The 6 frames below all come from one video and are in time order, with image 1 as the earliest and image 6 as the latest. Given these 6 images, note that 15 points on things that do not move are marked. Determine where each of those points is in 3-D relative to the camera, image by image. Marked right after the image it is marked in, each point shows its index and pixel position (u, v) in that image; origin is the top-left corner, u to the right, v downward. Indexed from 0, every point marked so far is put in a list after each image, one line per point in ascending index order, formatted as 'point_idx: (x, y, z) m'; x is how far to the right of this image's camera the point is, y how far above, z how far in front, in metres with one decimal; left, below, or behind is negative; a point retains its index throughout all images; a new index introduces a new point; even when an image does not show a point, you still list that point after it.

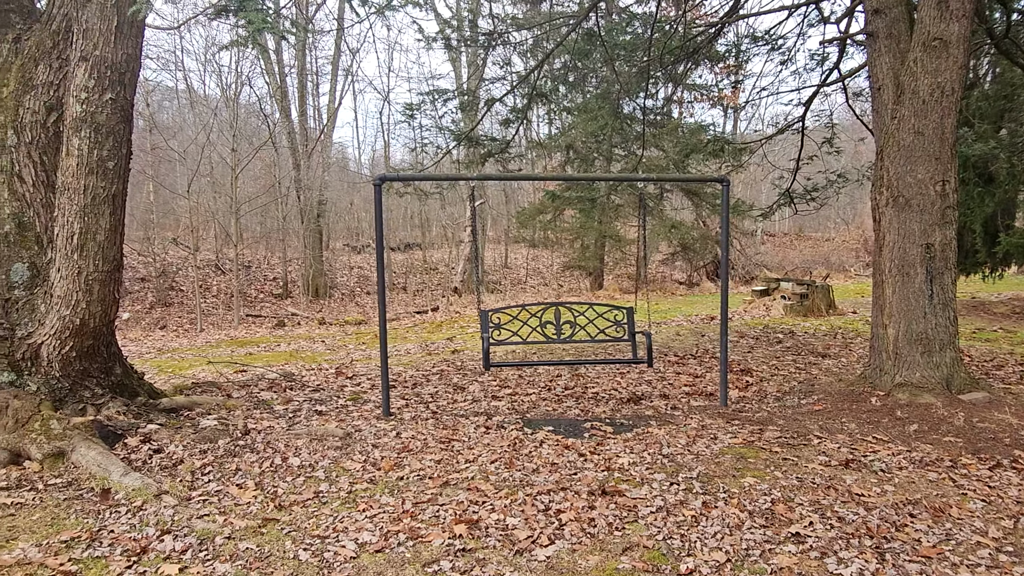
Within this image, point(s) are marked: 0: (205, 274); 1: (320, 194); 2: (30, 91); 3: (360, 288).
0: (-8.4, +0.5, +15.7) m
1: (-5.1, +2.6, +15.6) m
2: (-2.0, +0.8, +2.4) m
3: (-4.6, 0.0, +17.5) m
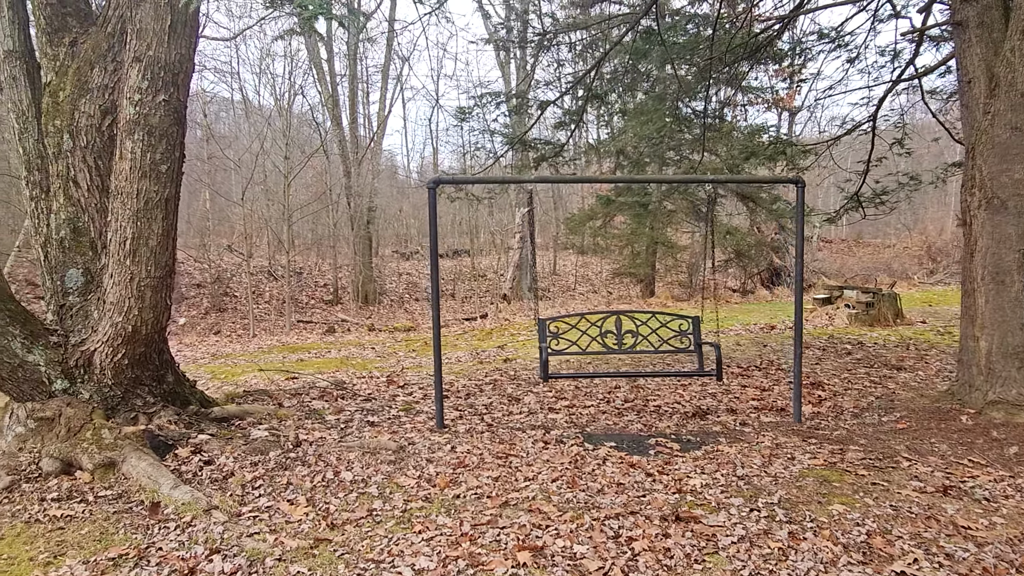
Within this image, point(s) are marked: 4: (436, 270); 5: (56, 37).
0: (-7.1, +0.3, +16.1) m
1: (-3.8, +2.4, +15.7) m
2: (-1.7, +0.8, +2.4) m
3: (-3.1, -0.2, +17.6) m
4: (-0.5, +0.1, +3.8) m
5: (-1.9, +1.0, +2.4) m
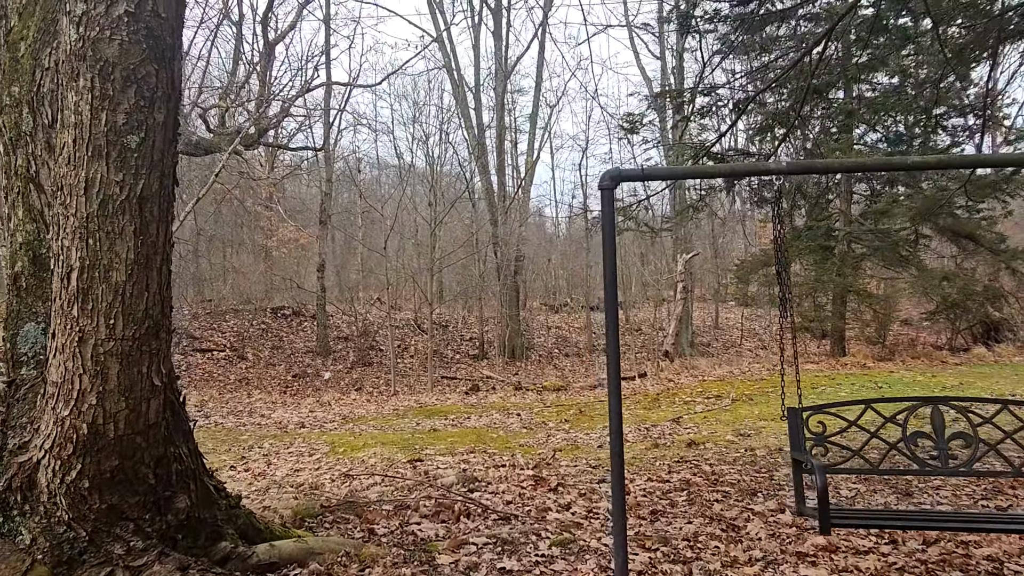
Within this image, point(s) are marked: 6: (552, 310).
0: (-2.9, -1.2, +16.0) m
1: (+0.2, +1.0, +15.0) m
2: (-1.1, +0.6, +1.5) m
3: (+1.3, -1.7, +16.4) m
4: (+0.4, -0.2, +2.5) m
5: (-1.3, +0.9, +1.5) m
6: (+1.3, -0.7, +19.7) m
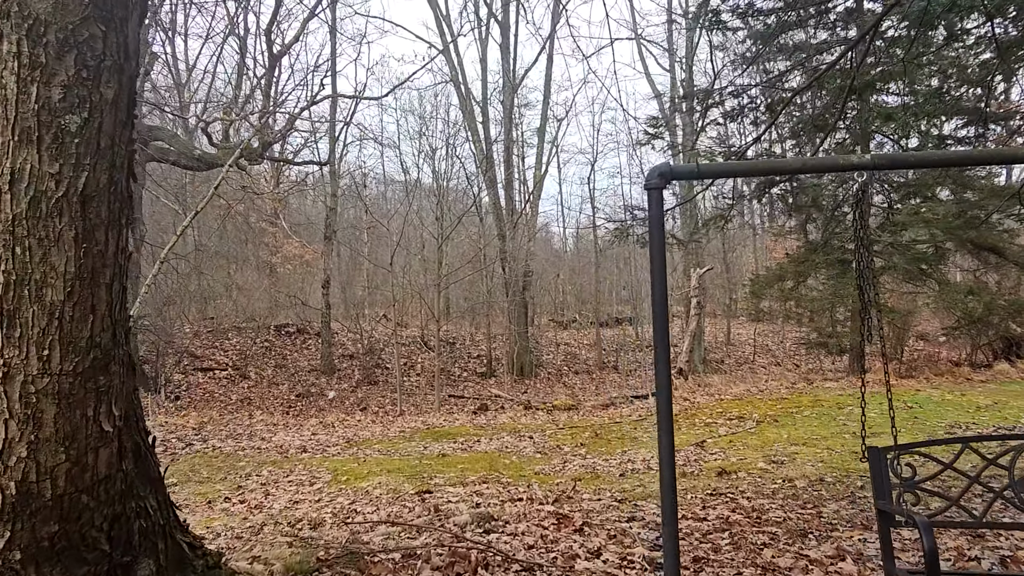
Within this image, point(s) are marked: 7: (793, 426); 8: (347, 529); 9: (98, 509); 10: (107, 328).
0: (-2.7, -1.7, +15.7) m
1: (+0.4, +0.6, +14.8) m
2: (-1.1, +0.6, +1.2) m
3: (+1.5, -2.2, +16.0) m
4: (+0.5, -0.2, +2.2) m
5: (-1.2, +0.8, +1.3) m
6: (+1.6, -1.3, +19.4) m
7: (+3.0, -1.5, +6.3) m
8: (-0.8, -1.1, +2.9) m
9: (-0.9, -0.5, +1.2) m
10: (-0.8, -0.1, +1.2) m
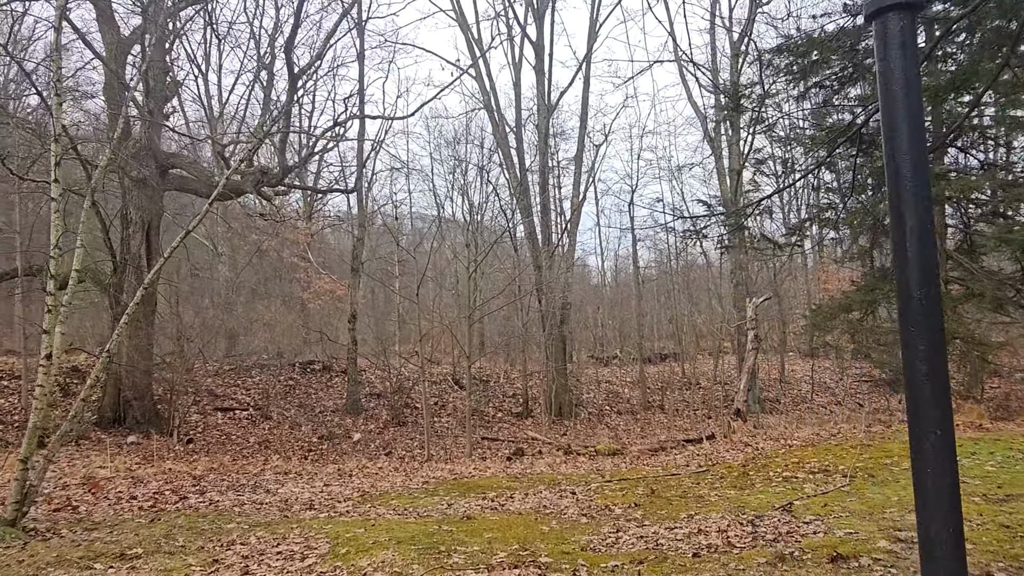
0: (-1.7, -2.5, +14.8) m
1: (+1.2, -0.2, +13.8) m
2: (-1.1, +0.6, +0.4) m
3: (+2.5, -3.0, +14.9) m
4: (+0.6, -0.2, +1.2) m
5: (-1.2, +0.9, +0.5) m
6: (+2.8, -2.3, +18.2) m
7: (+3.4, -1.7, +5.1) m
8: (-0.7, -1.2, +2.0) m
9: (-0.9, -0.5, +0.4) m
10: (-0.7, -0.1, +0.3) m
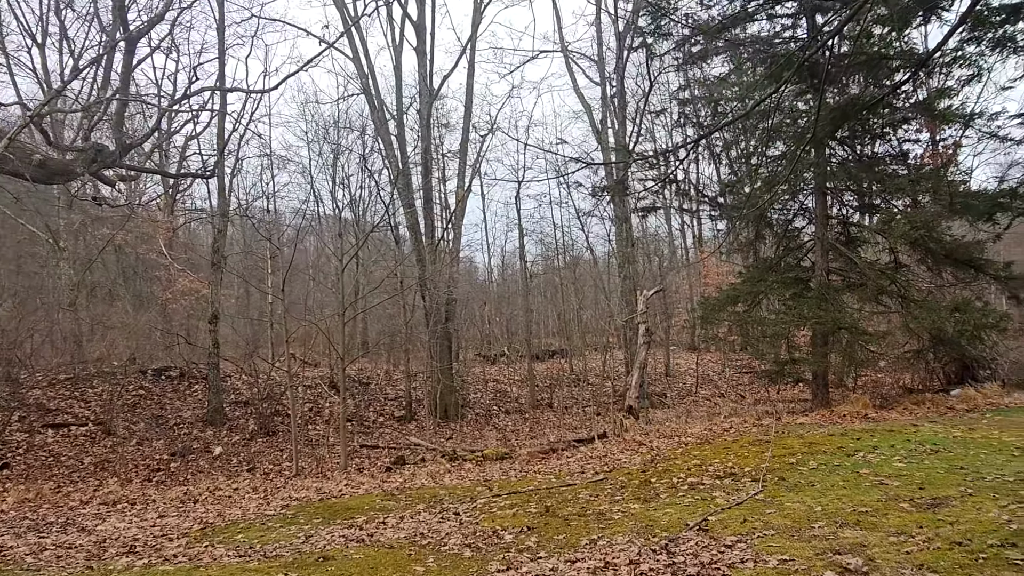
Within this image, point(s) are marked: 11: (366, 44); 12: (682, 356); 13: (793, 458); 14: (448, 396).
0: (-4.5, -2.4, +13.2) m
1: (-1.3, -0.1, +12.8) m
2: (-1.1, +0.8, -0.8) m
3: (-0.3, -2.9, +14.1) m
4: (+0.4, -0.1, +0.3) m
5: (-1.3, +1.0, -0.7) m
6: (-0.6, -2.2, +17.4) m
7: (+2.4, -1.6, +4.6) m
8: (-1.0, -1.0, +0.8) m
9: (-0.9, -0.3, -0.8) m
10: (-0.8, +0.1, -0.8) m
11: (-3.6, +6.1, +14.3) m
12: (+5.6, -2.2, +19.2) m
13: (+2.7, -1.6, +5.5) m
14: (-1.3, -2.3, +12.6) m
